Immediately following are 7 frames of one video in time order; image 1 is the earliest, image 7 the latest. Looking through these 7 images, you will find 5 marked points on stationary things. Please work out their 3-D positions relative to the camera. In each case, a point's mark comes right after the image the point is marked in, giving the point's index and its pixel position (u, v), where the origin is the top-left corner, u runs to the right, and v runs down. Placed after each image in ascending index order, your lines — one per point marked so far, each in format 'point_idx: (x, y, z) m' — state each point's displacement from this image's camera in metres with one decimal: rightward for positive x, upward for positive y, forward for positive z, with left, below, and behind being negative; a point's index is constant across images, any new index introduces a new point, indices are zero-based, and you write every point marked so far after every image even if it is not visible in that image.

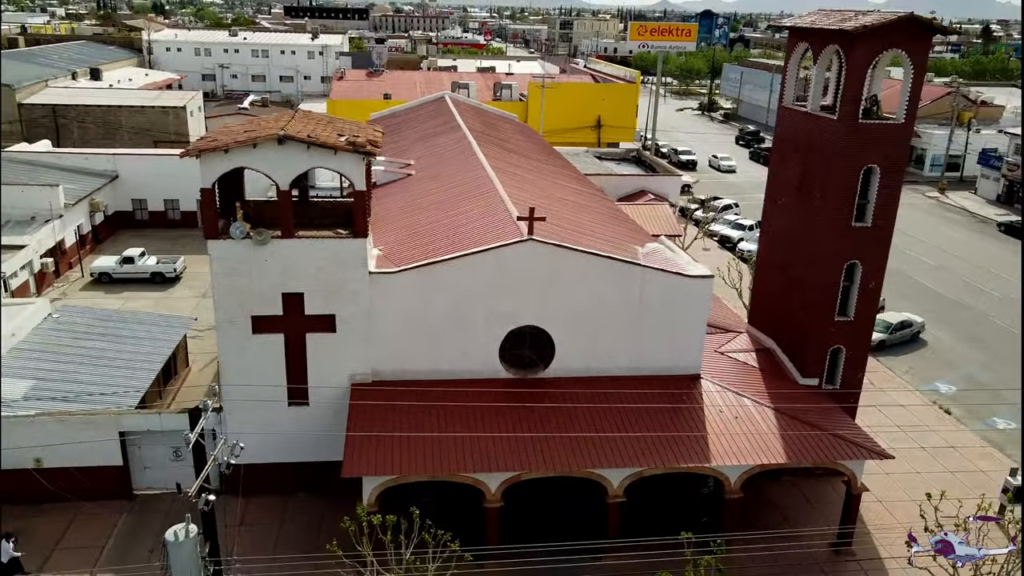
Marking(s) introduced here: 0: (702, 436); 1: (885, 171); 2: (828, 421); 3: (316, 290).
0: (+4.1, -3.1, +16.9) m
1: (+8.3, +2.6, +18.1) m
2: (+7.1, -3.0, +17.9) m
3: (-4.2, 0.0, +17.1) m
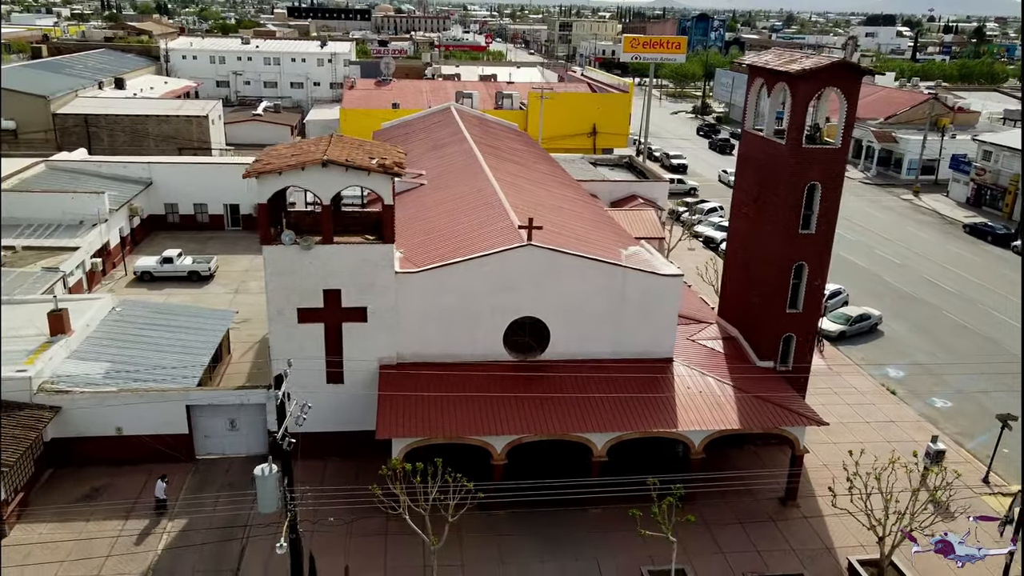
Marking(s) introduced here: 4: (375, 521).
0: (+4.1, -3.0, +20.5) m
1: (+8.4, +2.6, +21.7) m
2: (+7.1, -2.9, +21.5) m
3: (-4.1, 0.0, +20.7) m
4: (-3.3, -5.8, +20.1) m
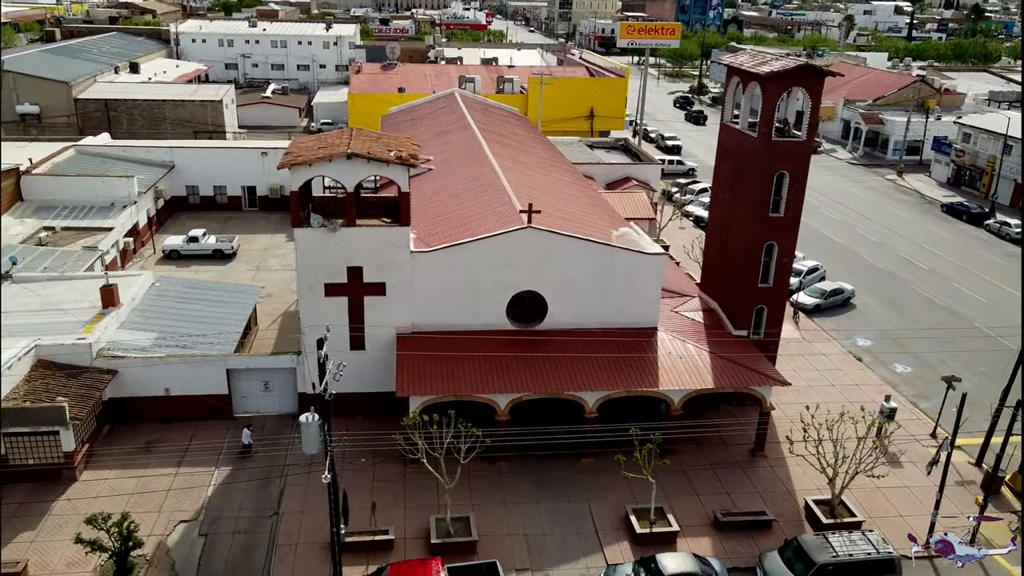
0: (+4.2, -2.4, +23.4) m
1: (+8.4, +3.3, +24.4) m
2: (+7.2, -2.2, +24.4) m
3: (-4.0, +0.7, +23.5) m
4: (-3.3, -5.1, +23.1) m
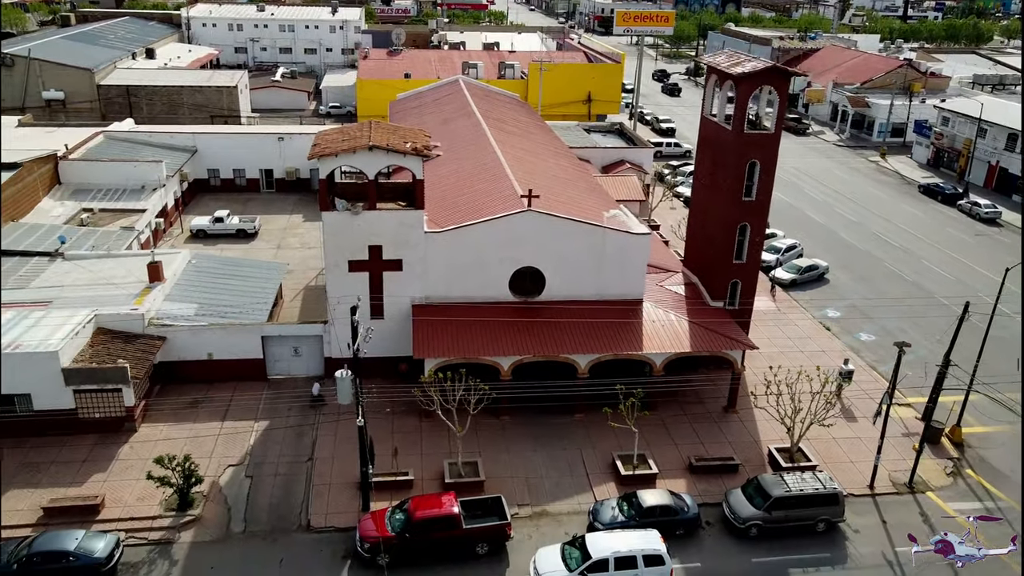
0: (+4.2, -1.6, +26.7) m
1: (+8.5, +4.1, +27.5) m
2: (+7.2, -1.4, +27.6) m
3: (-4.0, +1.5, +26.7) m
4: (-3.2, -4.4, +26.4) m
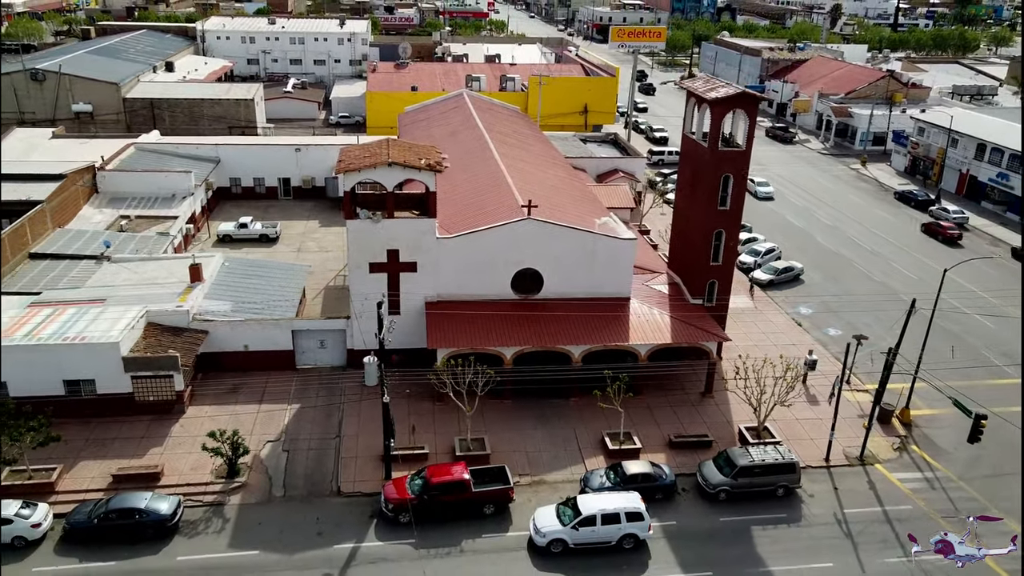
0: (+4.3, -1.6, +30.3) m
1: (+8.6, +4.2, +31.1) m
2: (+7.3, -1.3, +31.2) m
3: (-3.9, +1.5, +30.3) m
4: (-3.1, -4.3, +30.0) m
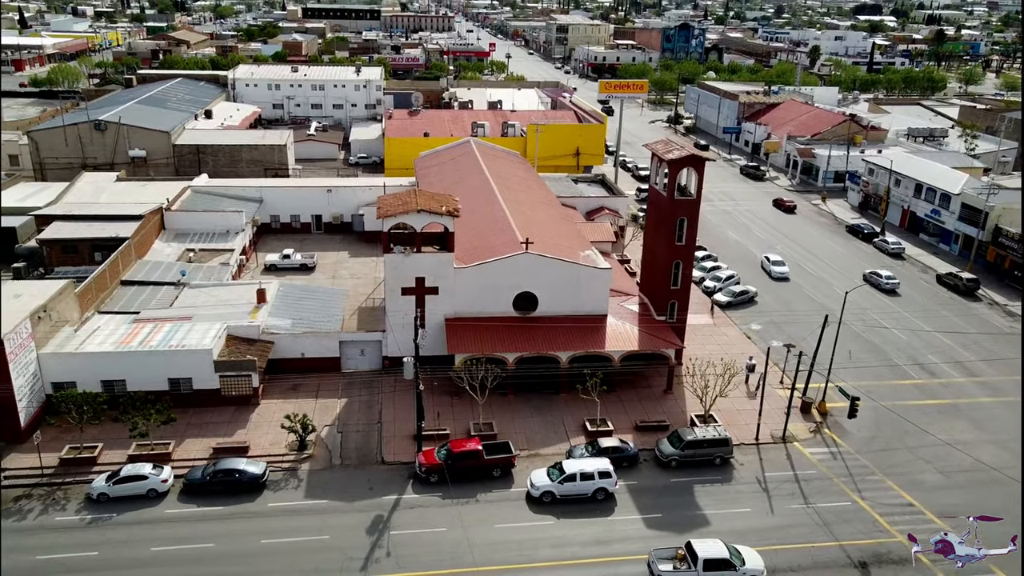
0: (+4.4, -2.5, +38.6) m
1: (+8.6, +3.3, +39.6) m
2: (+7.4, -2.3, +39.6) m
3: (-3.8, +0.6, +38.8) m
4: (-3.1, -5.2, +38.3) m
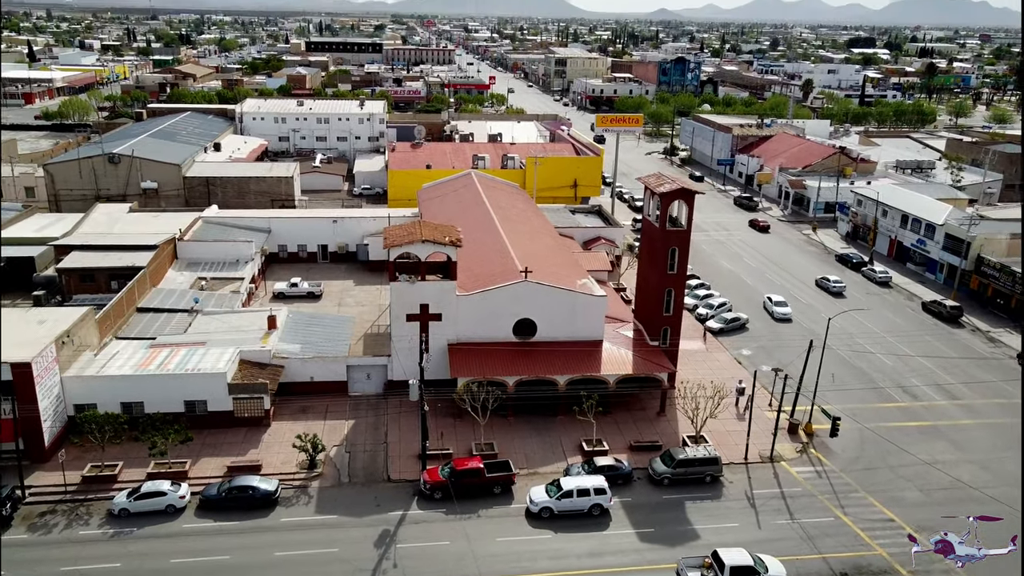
0: (+4.4, -3.8, +40.5) m
1: (+8.6, +1.9, +41.7) m
2: (+7.4, -3.6, +41.5) m
3: (-3.9, -0.7, +40.7) m
4: (-3.1, -6.5, +40.0) m
